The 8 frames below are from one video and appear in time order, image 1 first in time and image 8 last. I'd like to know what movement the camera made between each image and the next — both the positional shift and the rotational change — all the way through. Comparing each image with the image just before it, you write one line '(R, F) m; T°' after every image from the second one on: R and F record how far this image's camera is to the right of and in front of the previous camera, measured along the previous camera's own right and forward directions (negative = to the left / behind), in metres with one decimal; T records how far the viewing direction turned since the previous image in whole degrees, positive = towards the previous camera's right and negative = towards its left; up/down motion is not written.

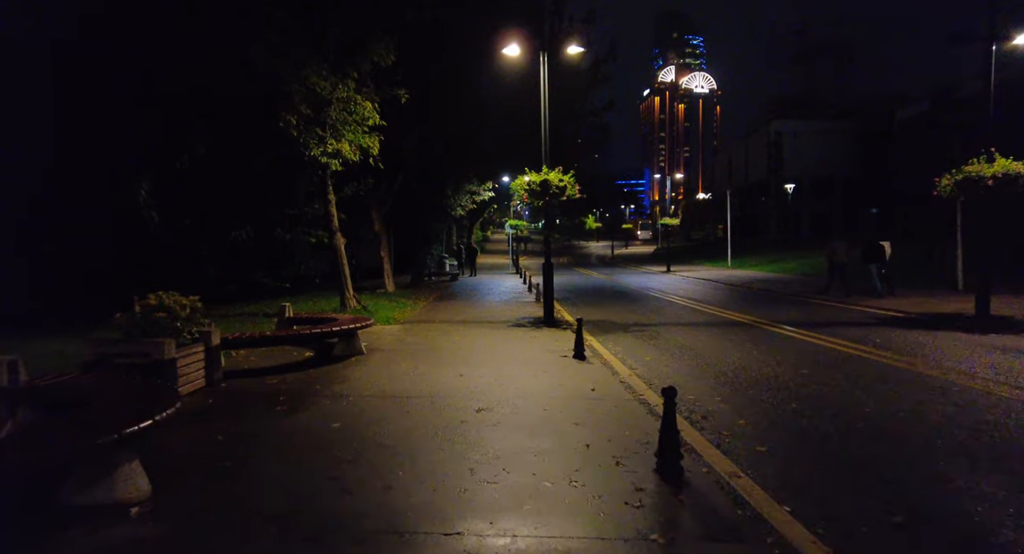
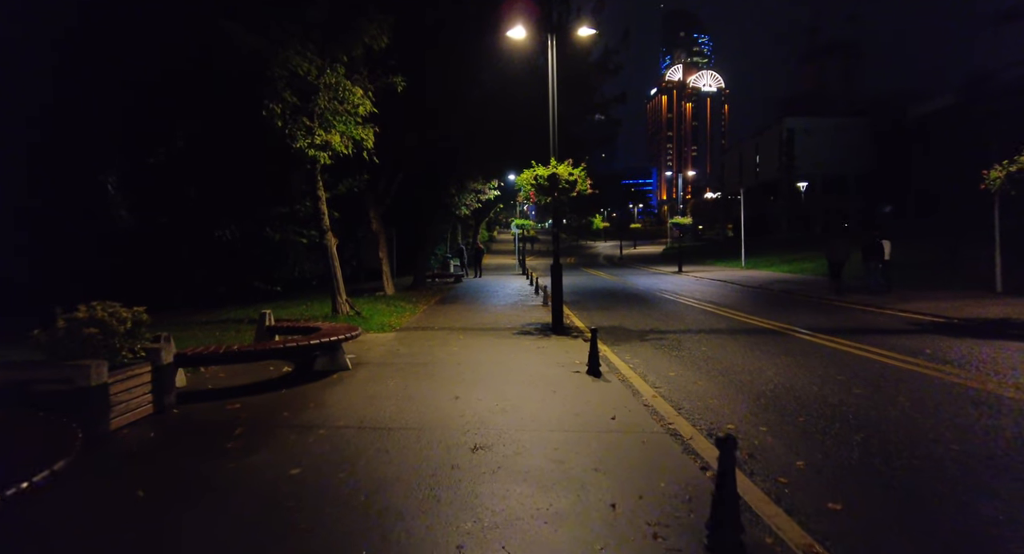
(0.0, +1.2) m; -1°
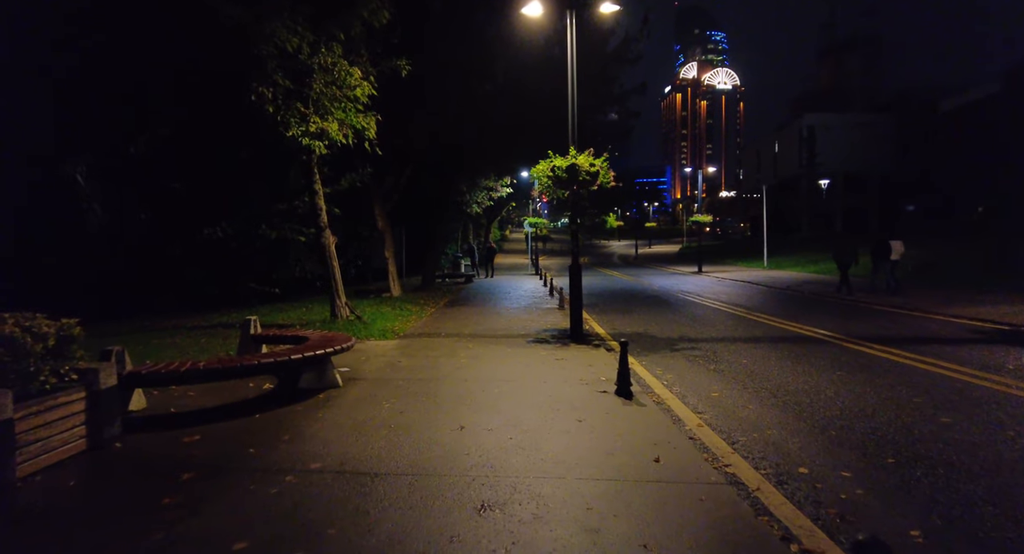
(0.0, +1.2) m; -1°
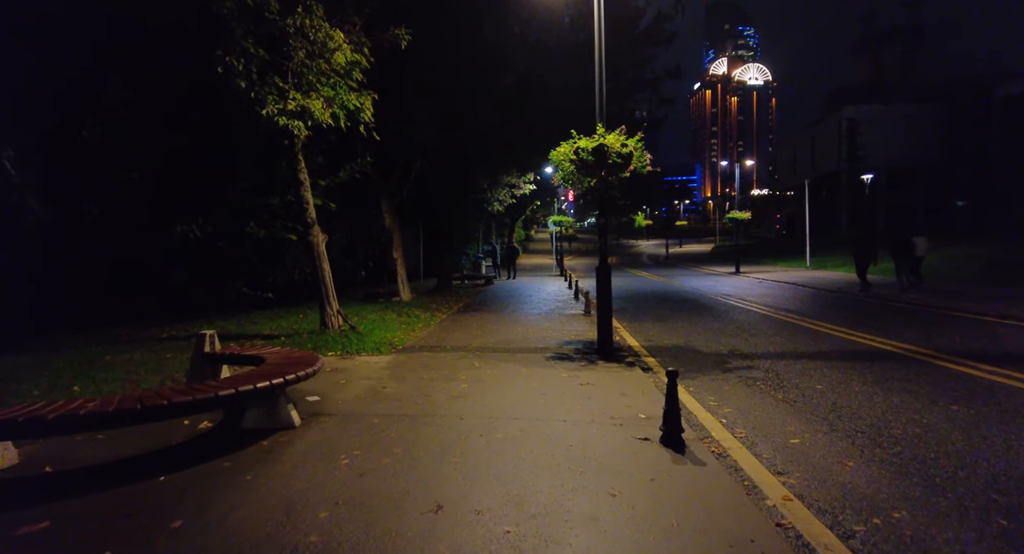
(+0.2, +1.9) m; -3°
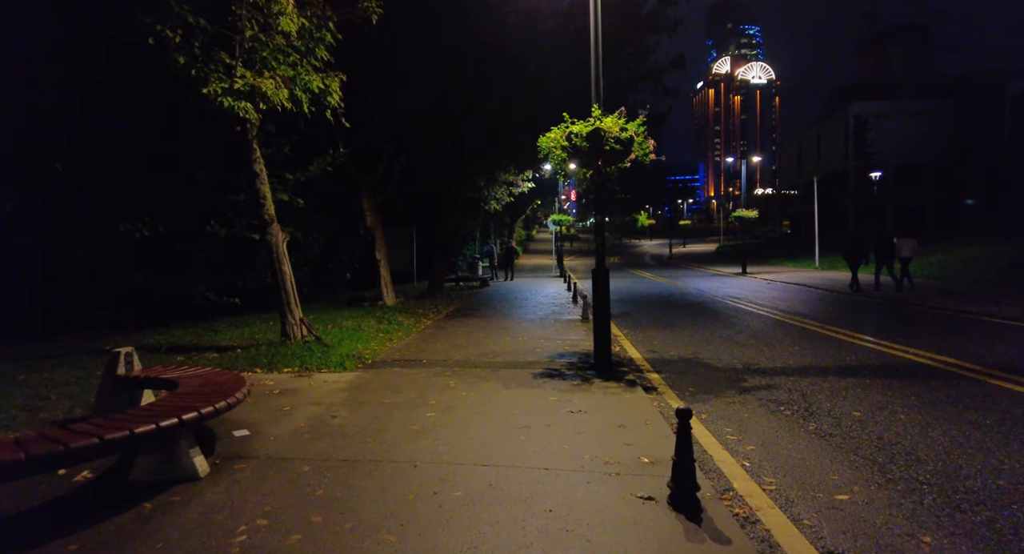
(+0.3, +1.3) m; 0°
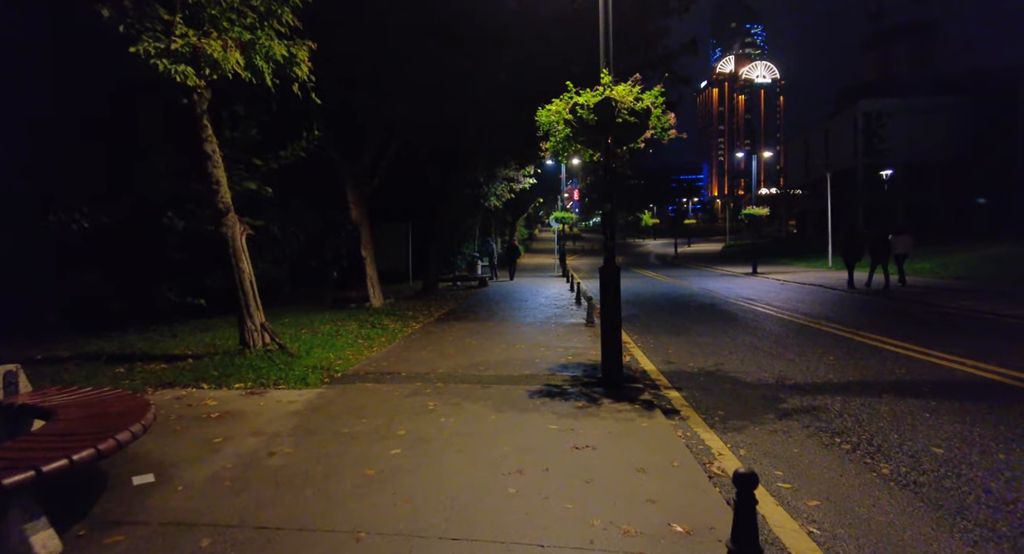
(+0.1, +1.4) m; 0°
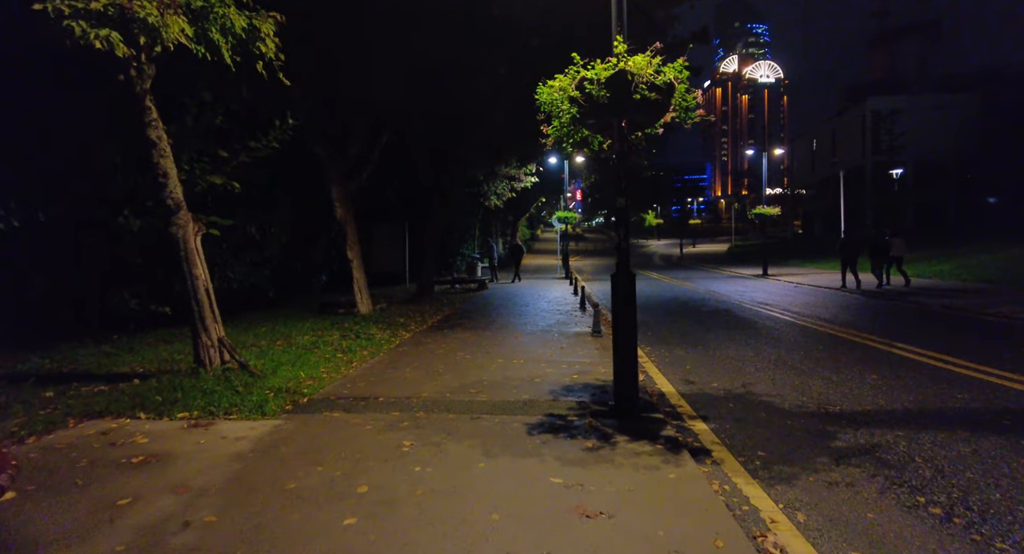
(+0.1, +1.2) m; 0°
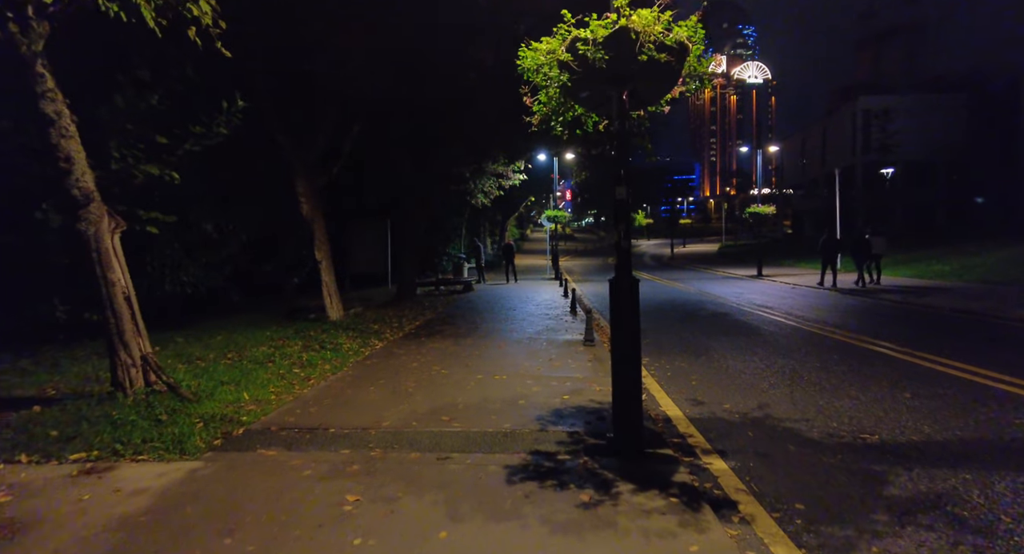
(+0.1, +1.1) m; +1°
